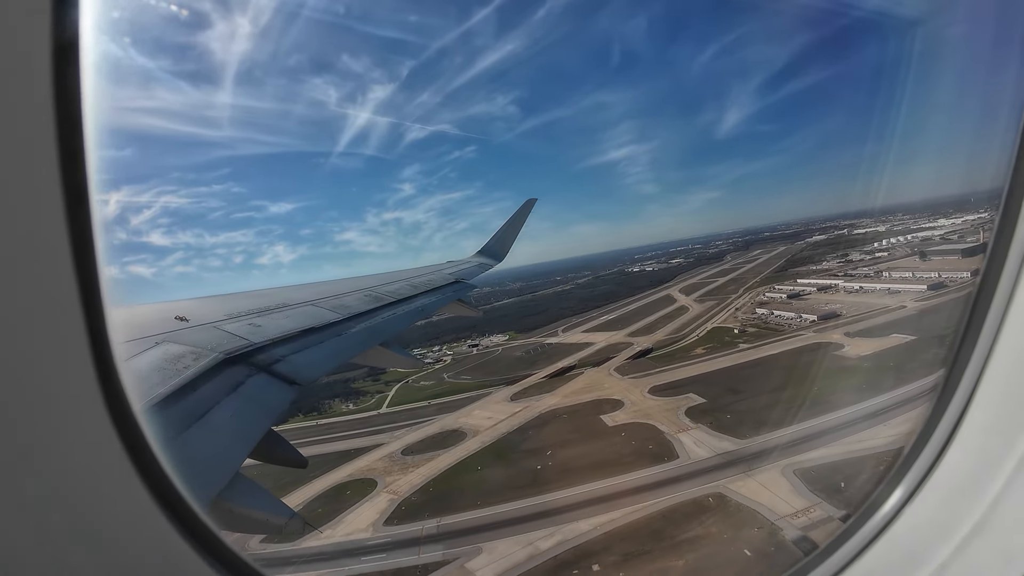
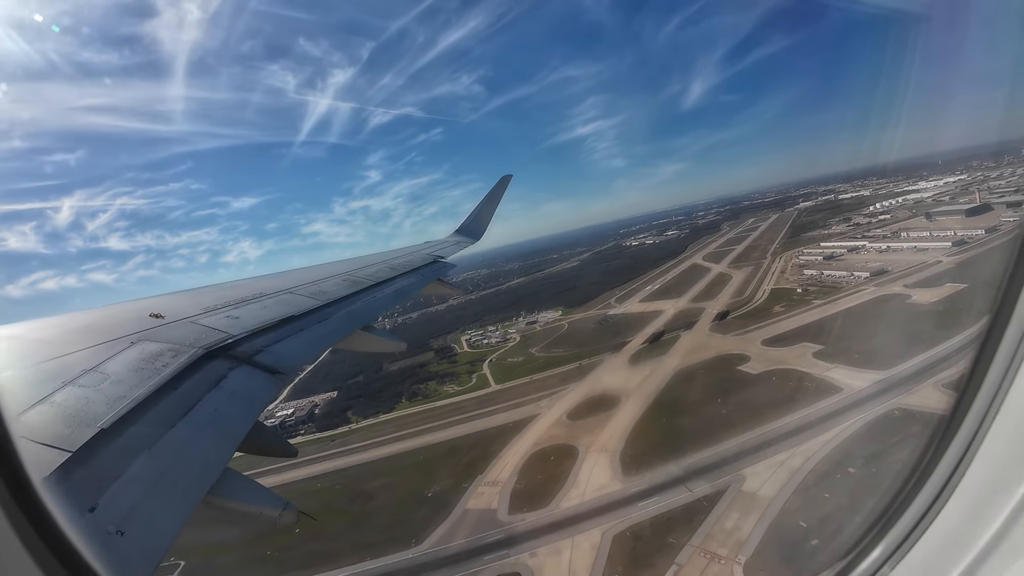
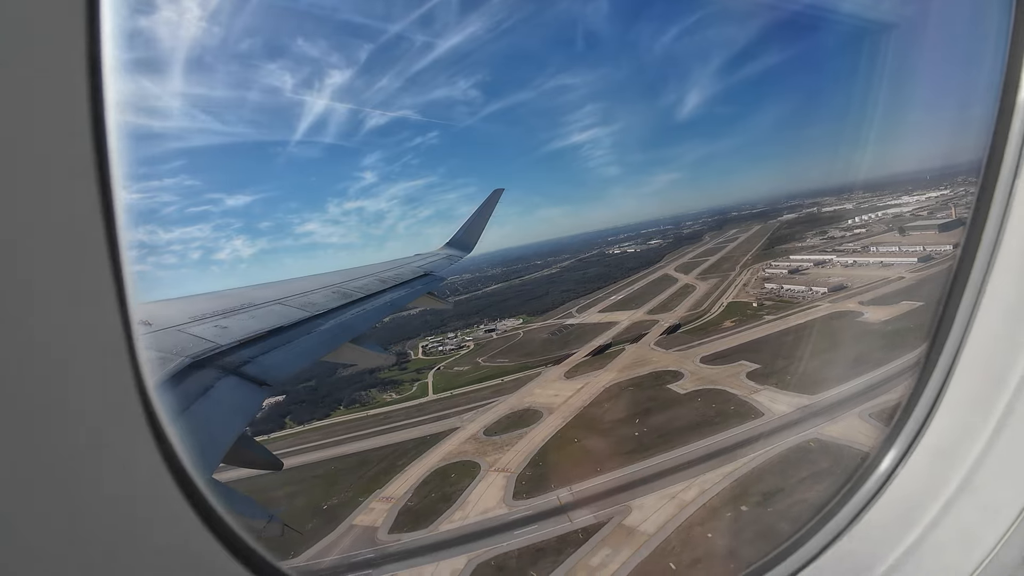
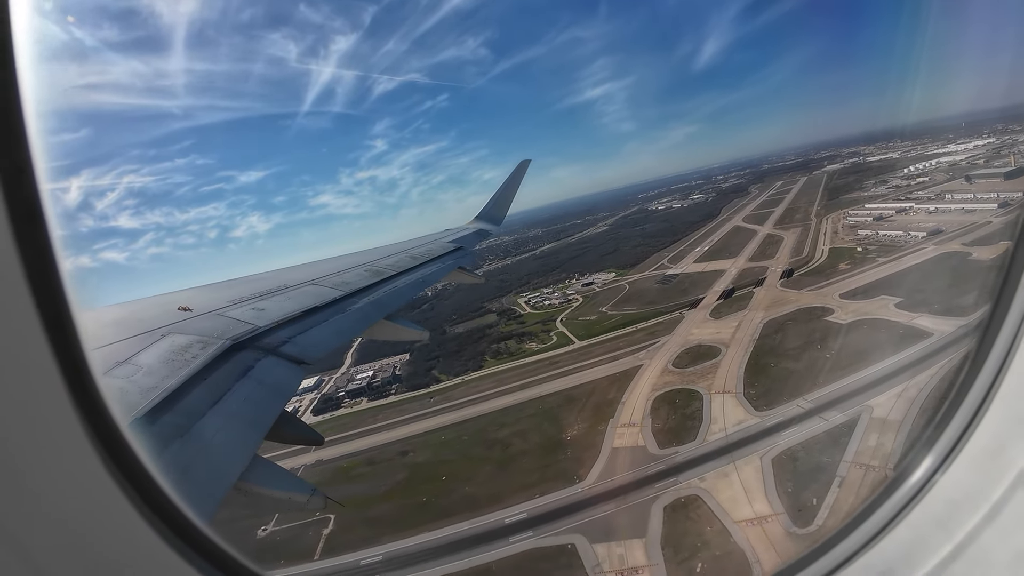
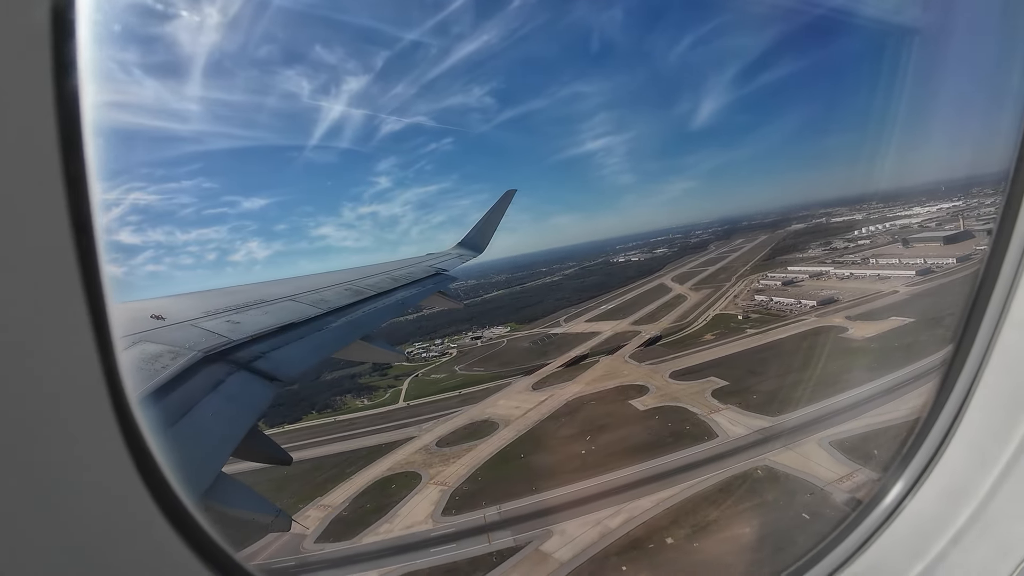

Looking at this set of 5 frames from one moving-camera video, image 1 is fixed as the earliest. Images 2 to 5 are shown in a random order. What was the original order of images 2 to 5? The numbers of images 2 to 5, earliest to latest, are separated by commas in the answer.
5, 3, 2, 4
